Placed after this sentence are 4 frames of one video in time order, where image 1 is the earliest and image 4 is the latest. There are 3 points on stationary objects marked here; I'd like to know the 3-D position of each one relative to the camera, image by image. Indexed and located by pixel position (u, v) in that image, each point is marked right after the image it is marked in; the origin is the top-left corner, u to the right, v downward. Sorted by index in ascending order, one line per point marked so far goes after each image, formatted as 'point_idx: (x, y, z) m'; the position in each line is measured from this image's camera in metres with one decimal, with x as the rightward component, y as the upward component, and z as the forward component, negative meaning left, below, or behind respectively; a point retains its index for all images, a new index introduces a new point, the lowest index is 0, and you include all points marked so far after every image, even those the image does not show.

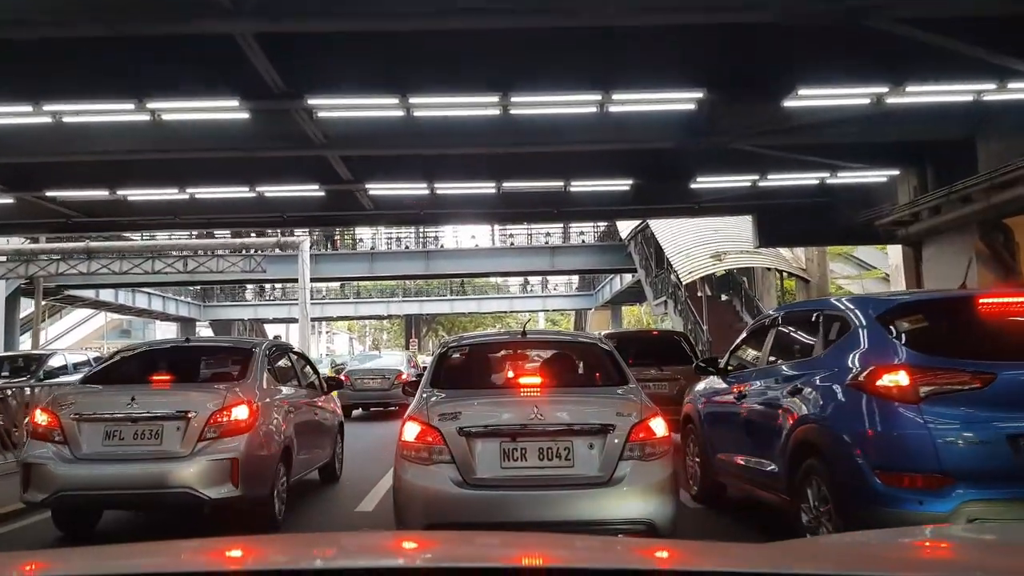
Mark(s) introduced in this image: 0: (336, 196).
0: (-3.2, +1.7, +14.2) m
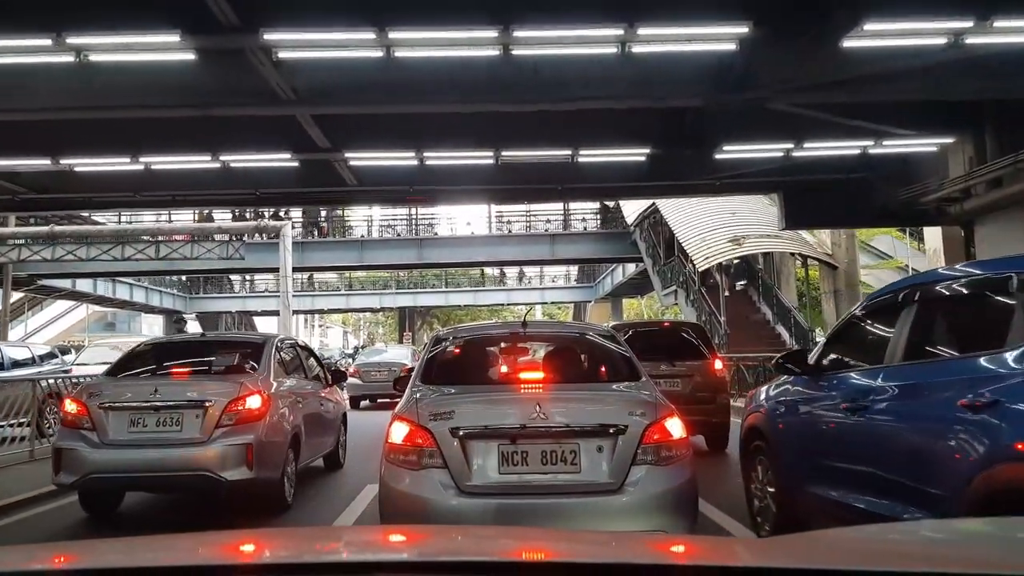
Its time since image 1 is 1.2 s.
0: (-3.2, +1.9, +12.5) m
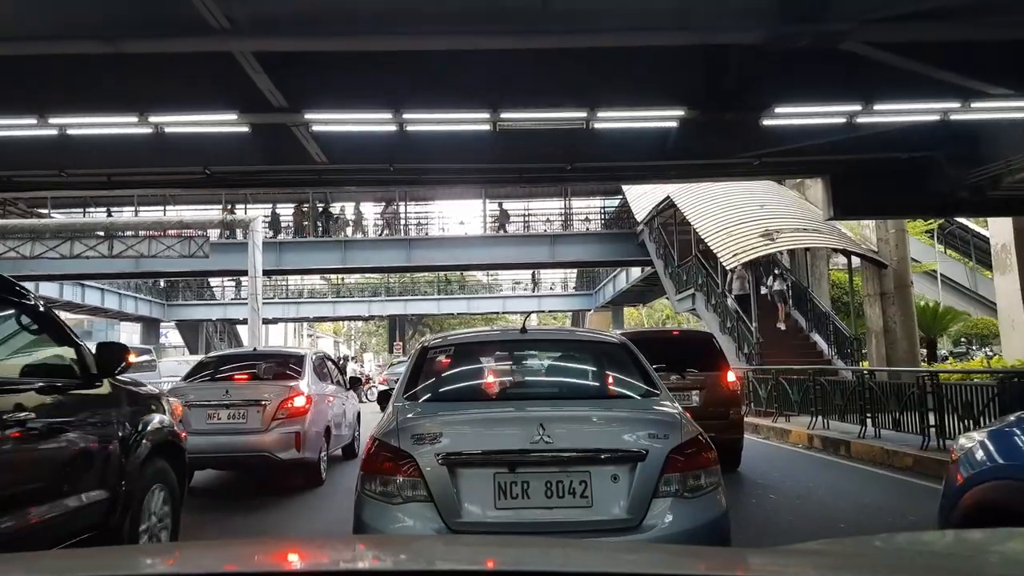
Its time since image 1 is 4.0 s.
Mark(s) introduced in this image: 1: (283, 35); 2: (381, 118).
0: (-3.2, +2.0, +10.2) m
1: (-2.1, +2.4, +7.4) m
2: (-1.6, +2.1, +9.3) m
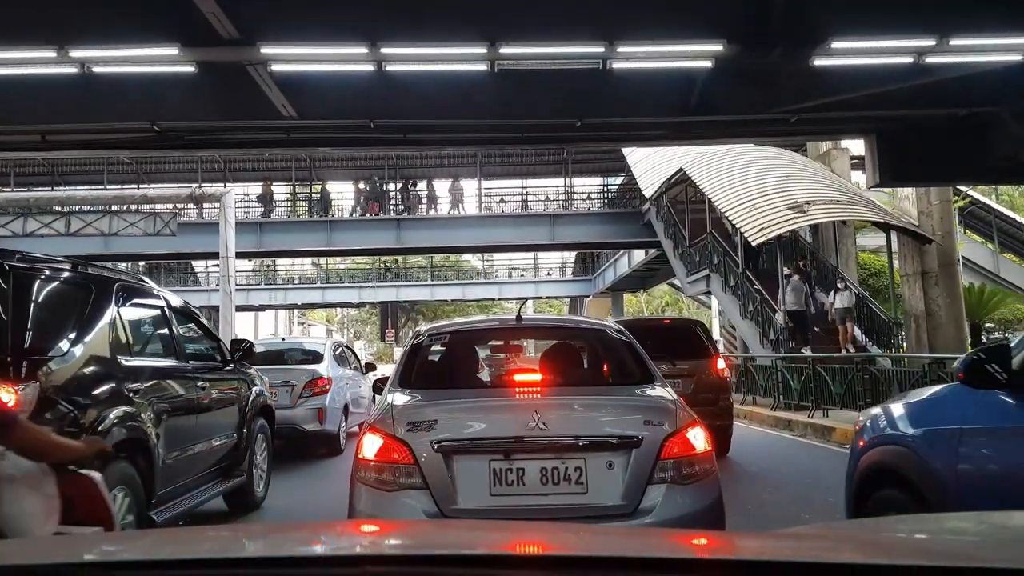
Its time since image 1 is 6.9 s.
0: (-3.2, +2.3, +8.6) m
1: (-2.1, +2.6, +5.7) m
2: (-1.6, +2.3, +7.6) m
